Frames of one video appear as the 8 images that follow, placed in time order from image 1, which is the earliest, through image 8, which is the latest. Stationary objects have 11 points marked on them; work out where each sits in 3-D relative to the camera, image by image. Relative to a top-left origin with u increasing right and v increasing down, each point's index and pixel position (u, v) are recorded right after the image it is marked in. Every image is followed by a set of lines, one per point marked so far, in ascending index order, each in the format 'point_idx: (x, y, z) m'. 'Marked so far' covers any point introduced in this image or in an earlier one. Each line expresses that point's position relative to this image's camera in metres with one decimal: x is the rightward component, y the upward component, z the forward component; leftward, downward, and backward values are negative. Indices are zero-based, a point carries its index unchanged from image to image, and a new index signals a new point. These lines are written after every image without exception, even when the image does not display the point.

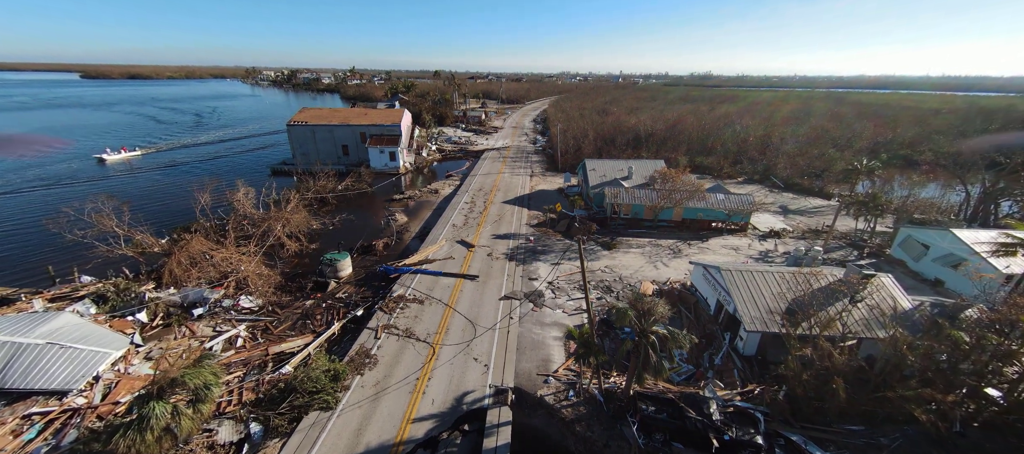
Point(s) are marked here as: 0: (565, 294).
0: (+2.4, -3.1, +16.9) m
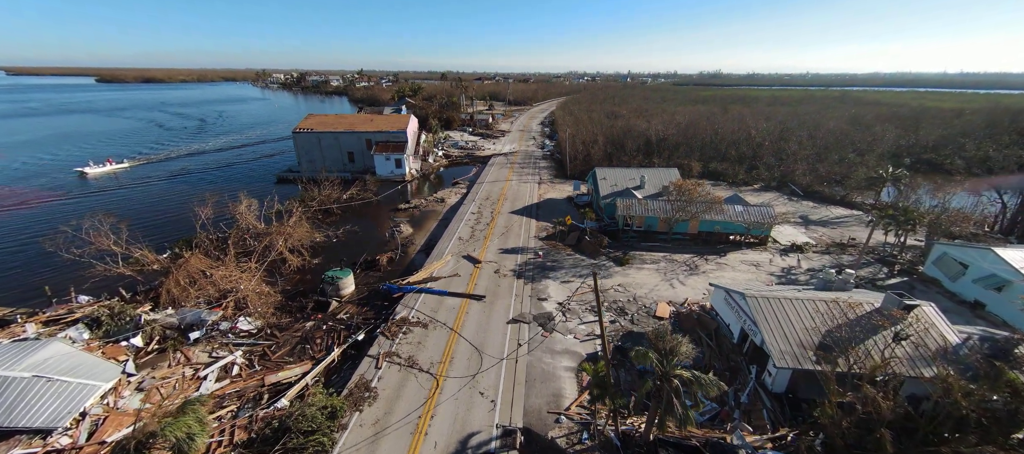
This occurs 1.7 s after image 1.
0: (+2.8, -3.9, +16.0) m
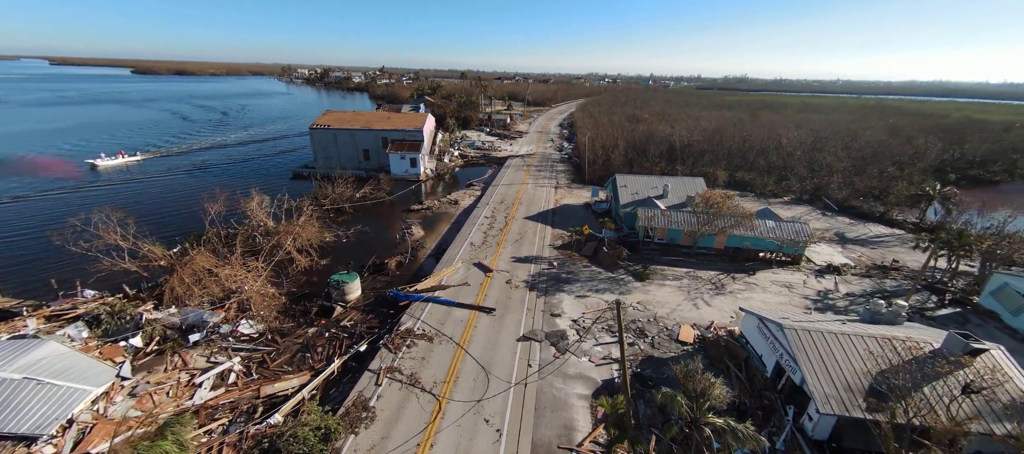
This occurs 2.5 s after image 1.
0: (+3.2, -4.4, +14.9) m
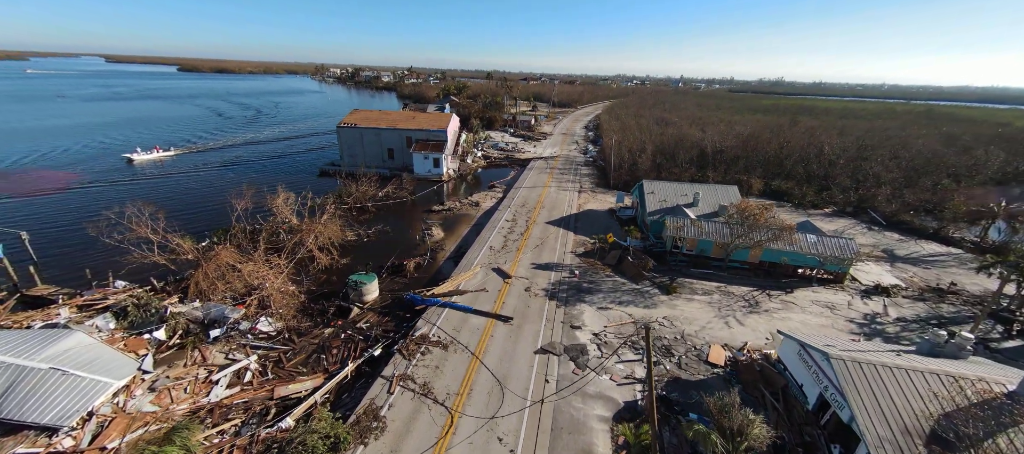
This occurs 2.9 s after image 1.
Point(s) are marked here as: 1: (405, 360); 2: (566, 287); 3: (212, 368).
0: (+3.9, -4.8, +14.1) m
1: (-3.9, -4.8, +13.5) m
2: (+2.7, -3.0, +18.5) m
3: (-10.9, -5.1, +13.5) m
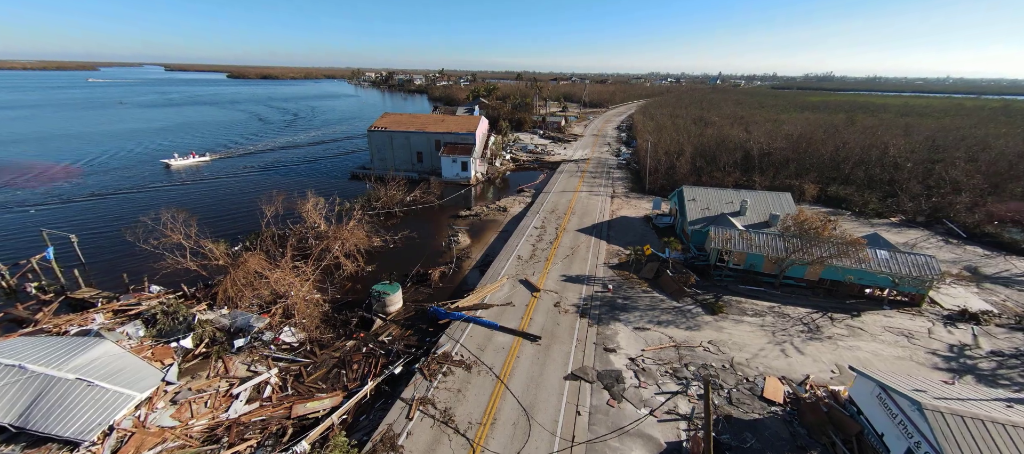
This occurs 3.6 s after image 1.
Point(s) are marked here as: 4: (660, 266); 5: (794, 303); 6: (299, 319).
0: (+4.9, -5.4, +12.8) m
1: (-3.0, -5.3, +12.8) m
2: (+4.1, -3.5, +17.2) m
3: (-10.0, -5.5, +13.2) m
4: (+7.9, -2.1, +19.8) m
5: (+13.4, -3.6, +17.5) m
6: (-9.3, -4.0, +16.1) m
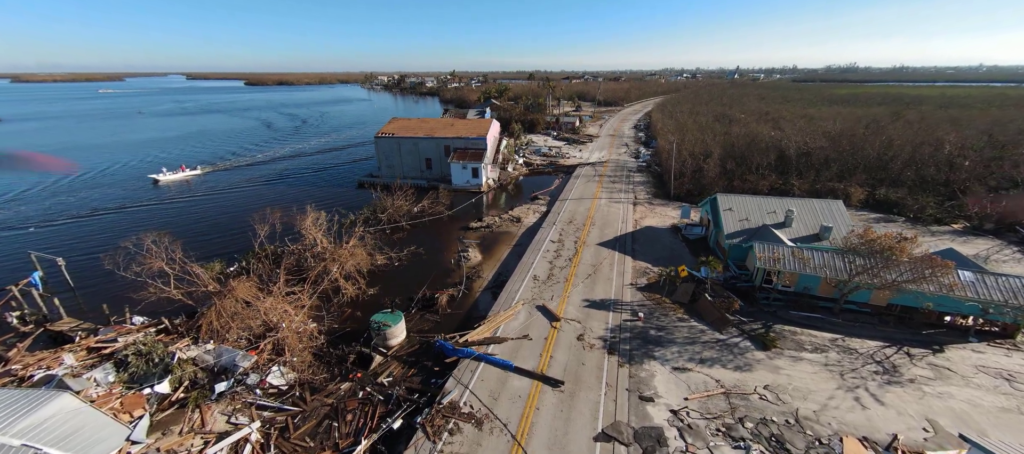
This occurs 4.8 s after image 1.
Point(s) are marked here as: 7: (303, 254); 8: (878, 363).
0: (+5.4, -6.2, +10.5) m
1: (-2.4, -6.2, +10.7) m
2: (+4.7, -4.4, +14.9) m
3: (-9.4, -6.5, +11.5) m
4: (+8.7, -2.9, +17.5) m
5: (+14.1, -4.3, +14.9) m
6: (-8.7, -5.0, +14.3) m
7: (-11.1, -1.4, +19.7) m
8: (+13.7, -5.1, +13.8) m
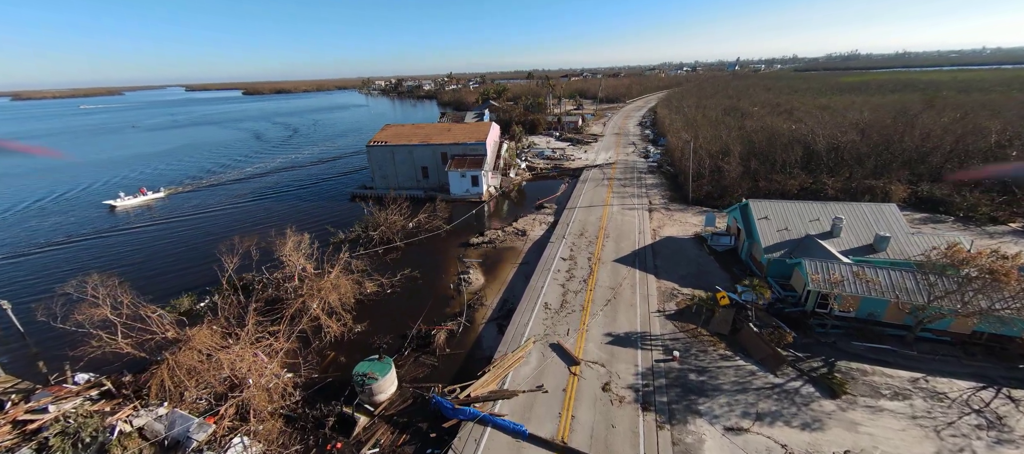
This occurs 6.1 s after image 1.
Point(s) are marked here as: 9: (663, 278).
0: (+5.8, -7.0, +7.9) m
1: (-2.0, -7.3, +8.2) m
2: (+5.1, -5.2, +12.4) m
3: (-9.0, -7.8, +9.0) m
4: (+9.0, -3.6, +14.8) m
5: (+14.4, -4.8, +12.3) m
6: (-8.2, -6.3, +11.9) m
7: (-10.8, -2.8, +17.2) m
8: (+14.1, -5.6, +11.2) m
9: (+7.4, -2.6, +18.3) m
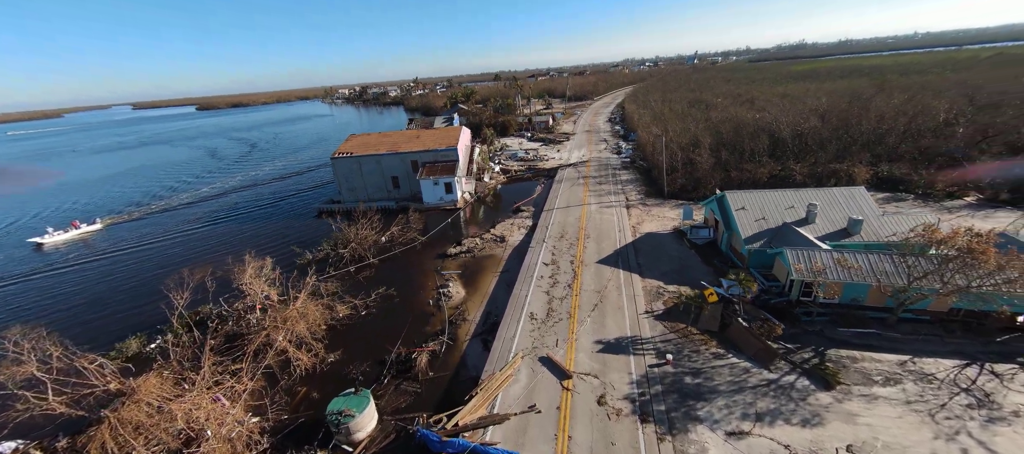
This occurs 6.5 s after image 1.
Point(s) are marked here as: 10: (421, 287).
0: (+5.9, -6.9, +7.5) m
1: (-1.9, -7.7, +7.3) m
2: (+4.8, -5.2, +11.9) m
3: (-8.8, -8.7, +7.6) m
4: (+8.4, -3.3, +14.6) m
5: (+14.1, -4.2, +12.4) m
6: (-8.4, -7.2, +10.6) m
7: (-11.5, -3.9, +15.7) m
8: (+13.8, -5.0, +11.3) m
9: (+6.5, -2.5, +17.9) m
10: (-4.9, -3.3, +19.9) m
